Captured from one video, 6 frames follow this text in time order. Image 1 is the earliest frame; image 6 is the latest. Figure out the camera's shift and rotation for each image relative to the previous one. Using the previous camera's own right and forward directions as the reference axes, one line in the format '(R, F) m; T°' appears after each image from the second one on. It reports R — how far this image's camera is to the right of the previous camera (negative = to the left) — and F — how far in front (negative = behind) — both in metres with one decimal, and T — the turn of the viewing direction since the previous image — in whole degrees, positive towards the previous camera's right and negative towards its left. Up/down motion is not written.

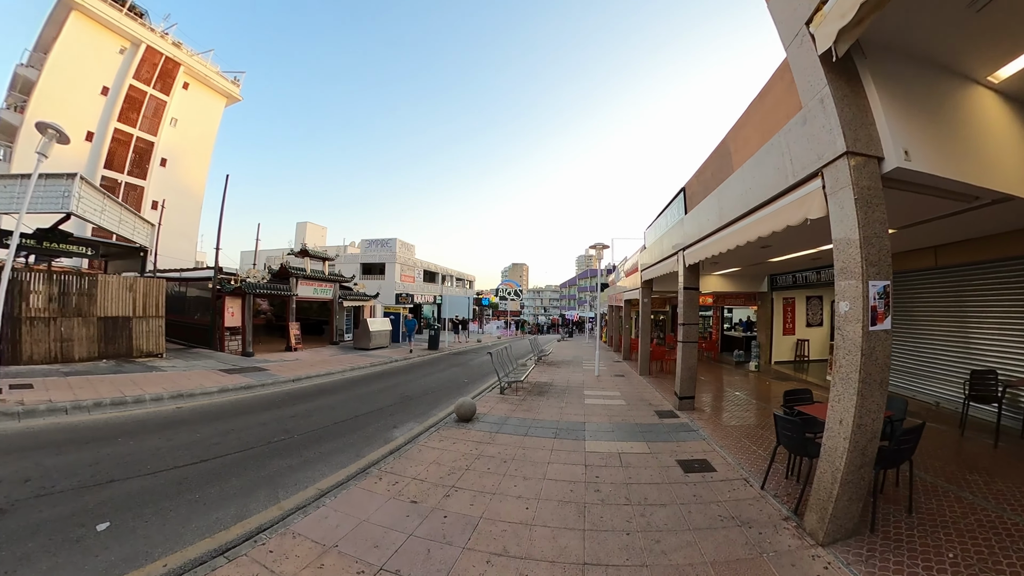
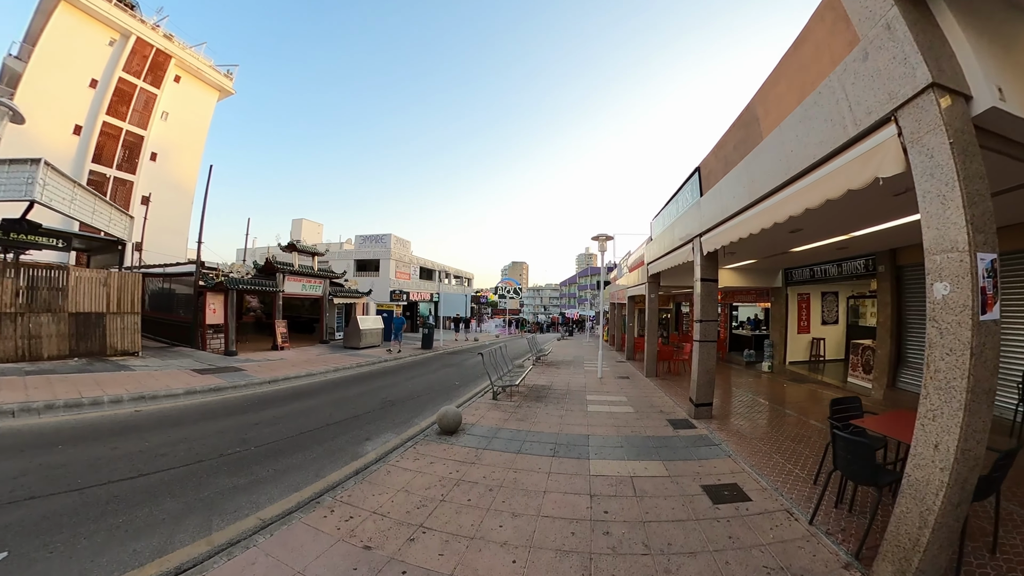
(+0.2, +0.9) m; 0°
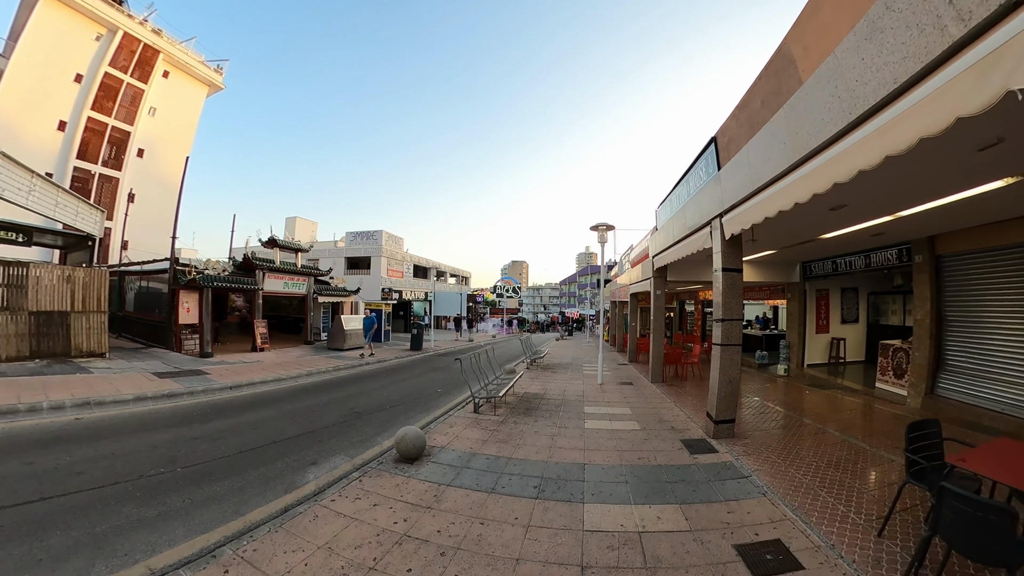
(+0.5, +1.0) m; 0°
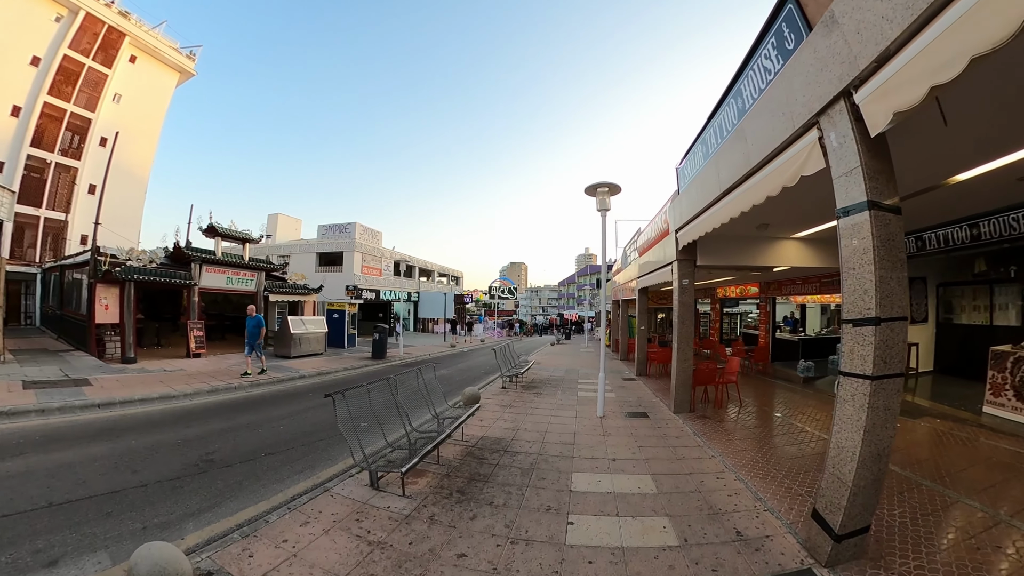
(+1.2, +2.6) m; 0°
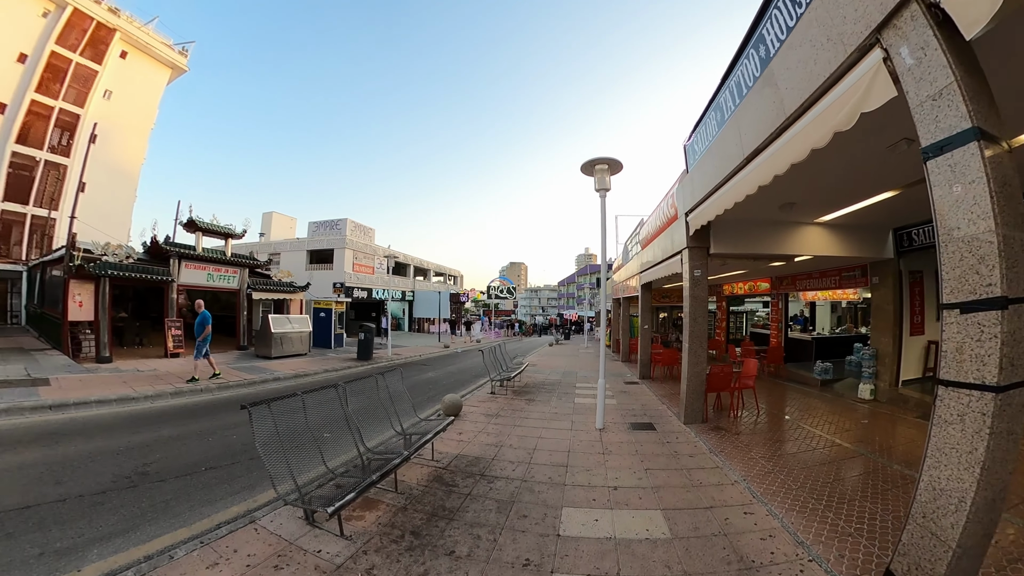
(+0.4, +0.7) m; 0°
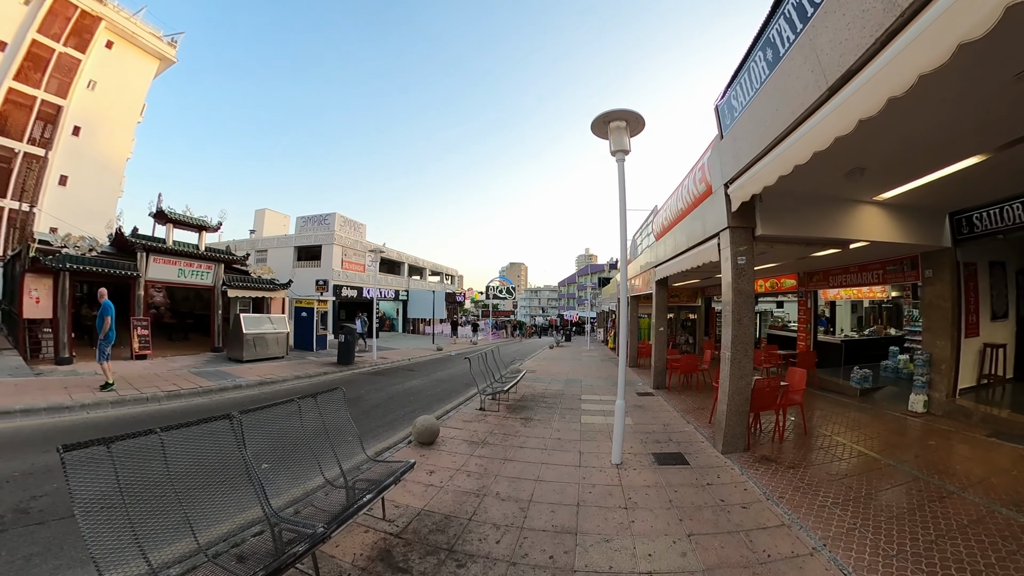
(+0.2, +1.1) m; 0°
